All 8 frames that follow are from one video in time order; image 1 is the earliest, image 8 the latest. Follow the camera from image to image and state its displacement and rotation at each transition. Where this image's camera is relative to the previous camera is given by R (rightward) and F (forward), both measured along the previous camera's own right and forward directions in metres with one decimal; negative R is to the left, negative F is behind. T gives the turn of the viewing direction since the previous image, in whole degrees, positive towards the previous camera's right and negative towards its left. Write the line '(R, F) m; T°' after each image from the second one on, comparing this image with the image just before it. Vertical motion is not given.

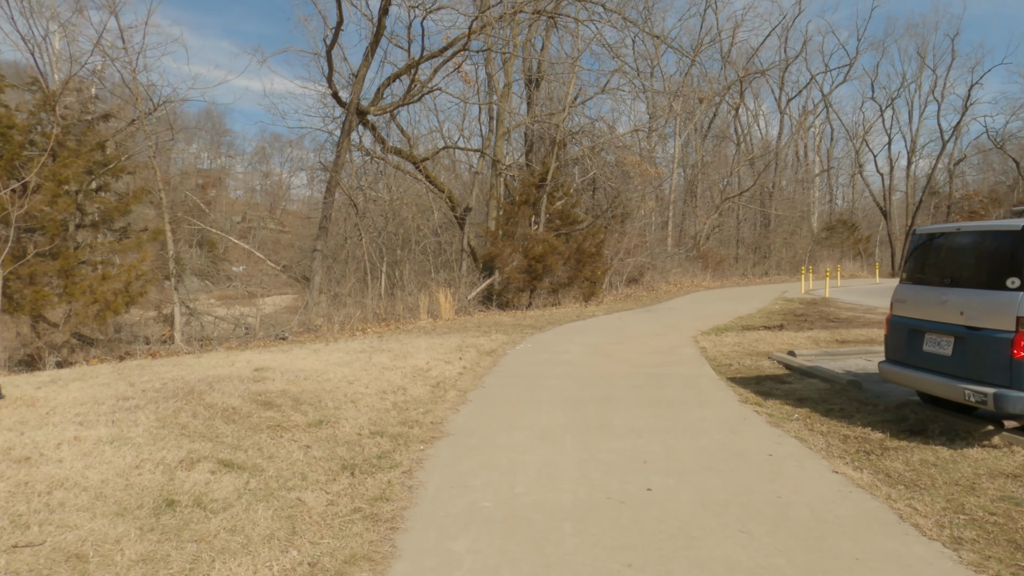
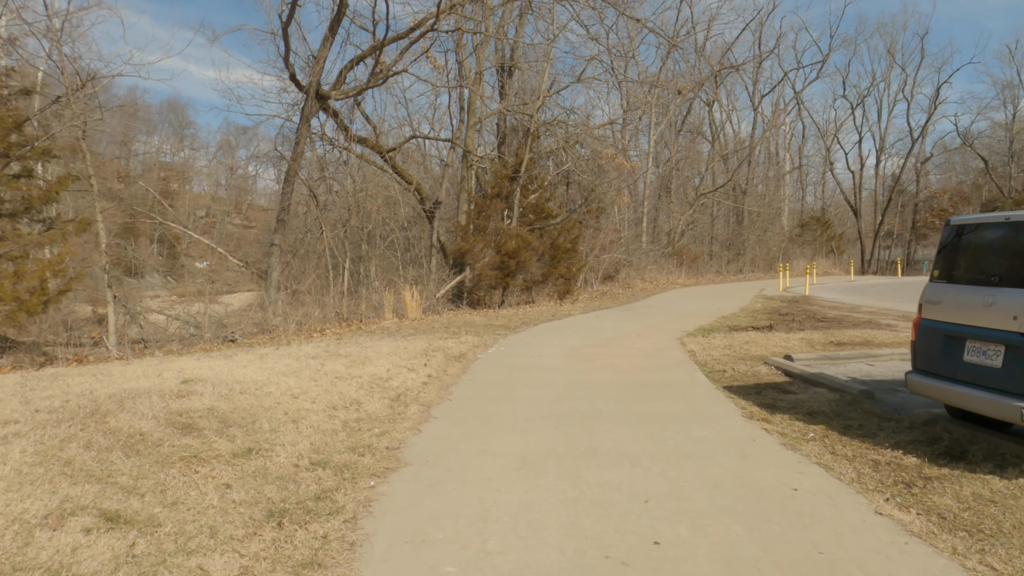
(0.0, +1.0) m; +2°
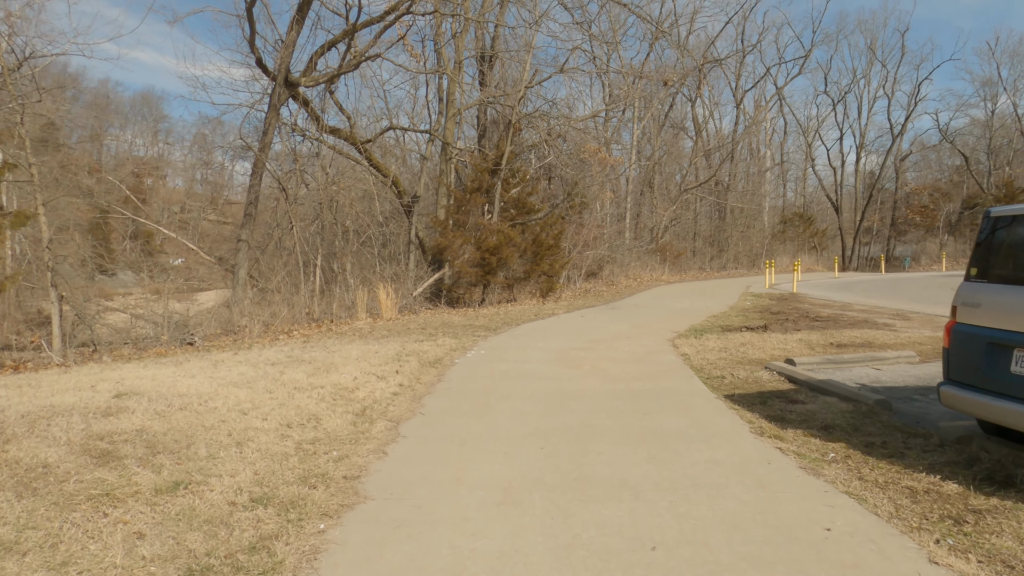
(0.0, +0.8) m; +2°
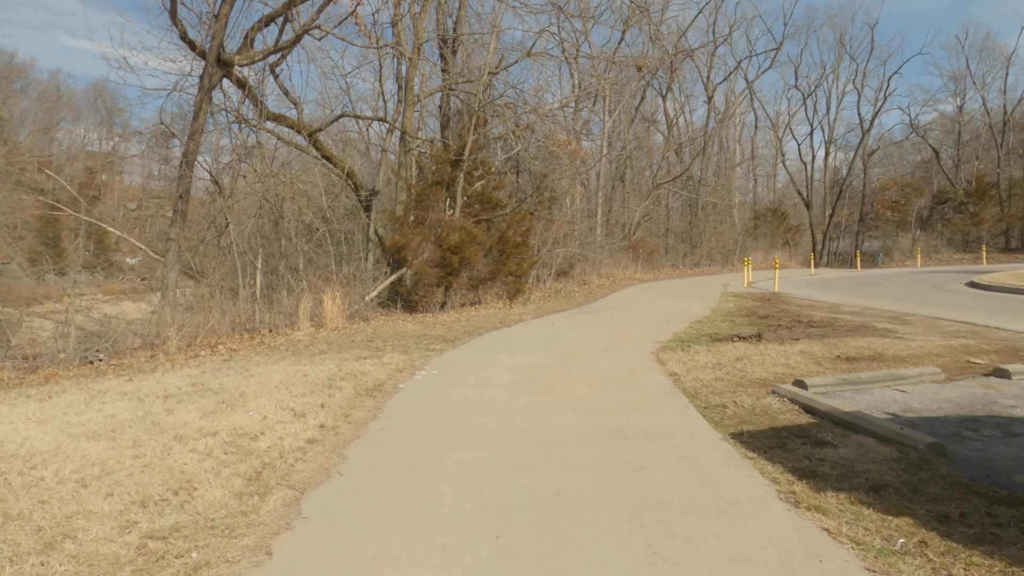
(+0.2, +1.5) m; +3°
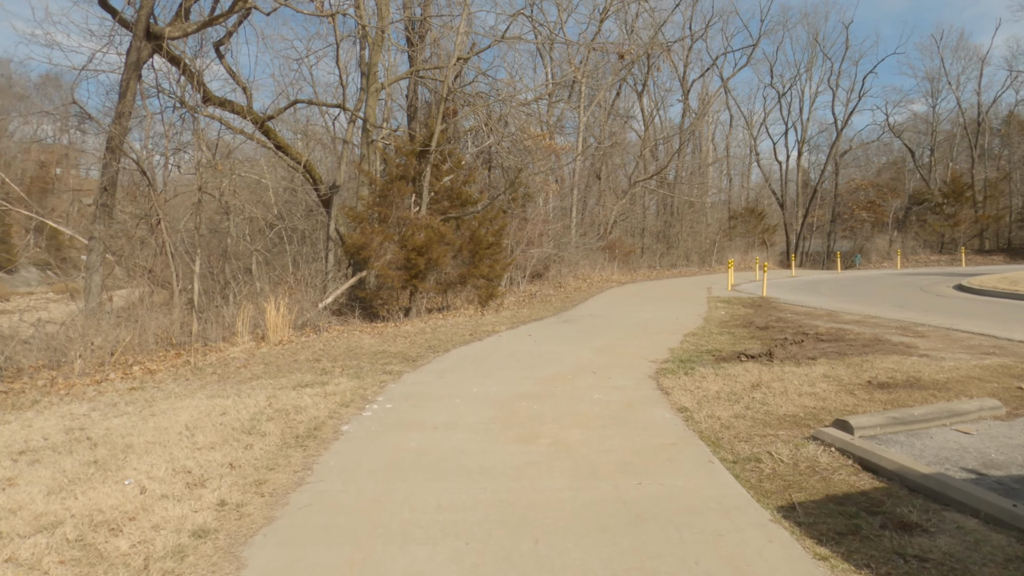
(0.0, +1.5) m; +3°
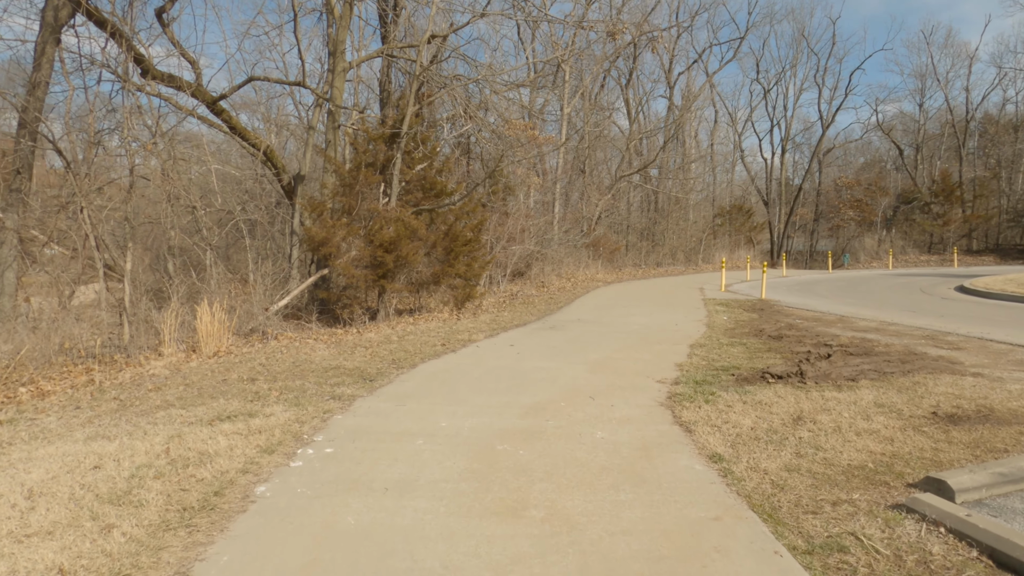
(0.0, +1.6) m; +2°
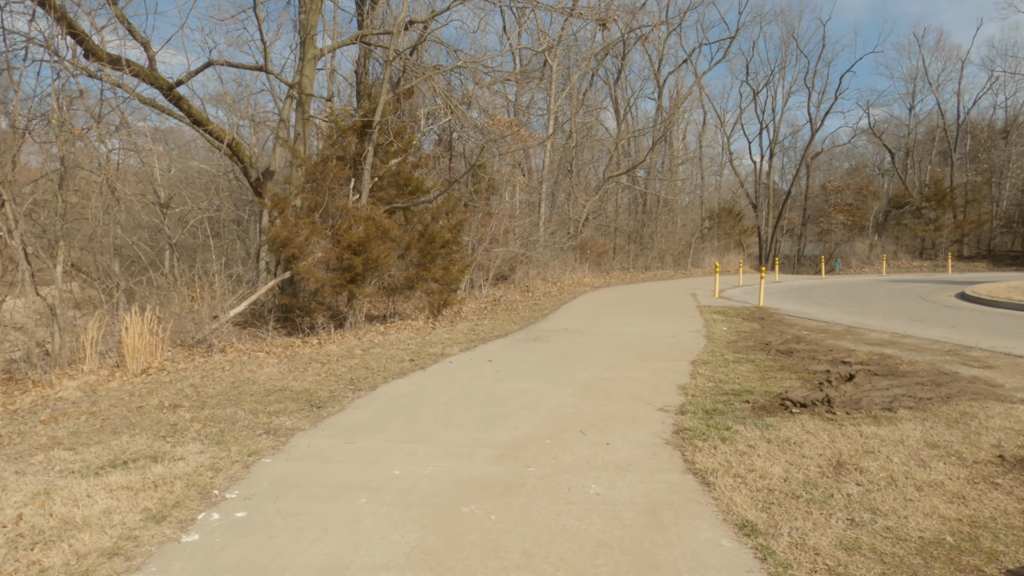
(+0.1, +1.2) m; +1°
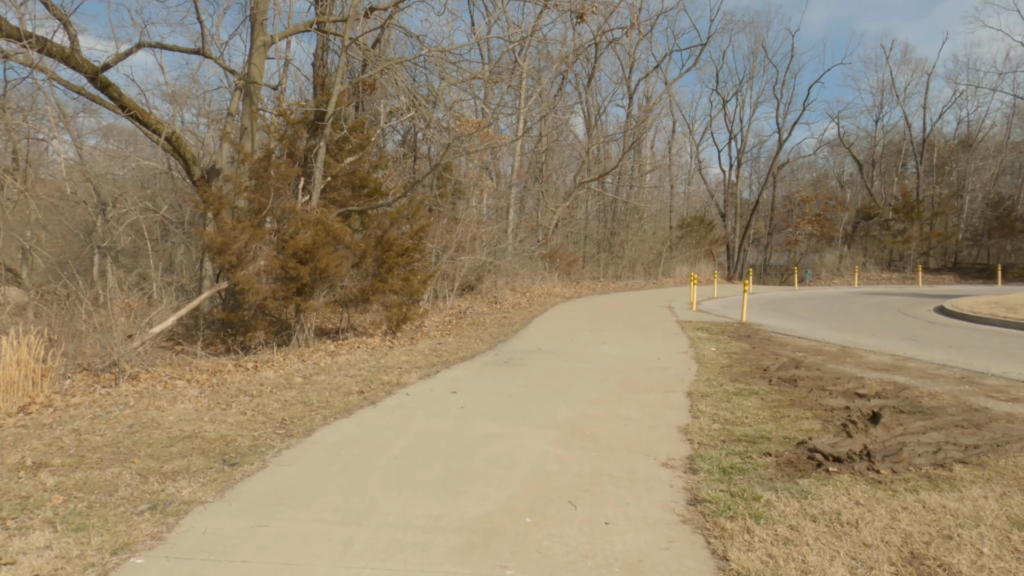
(0.0, +1.3) m; +3°
